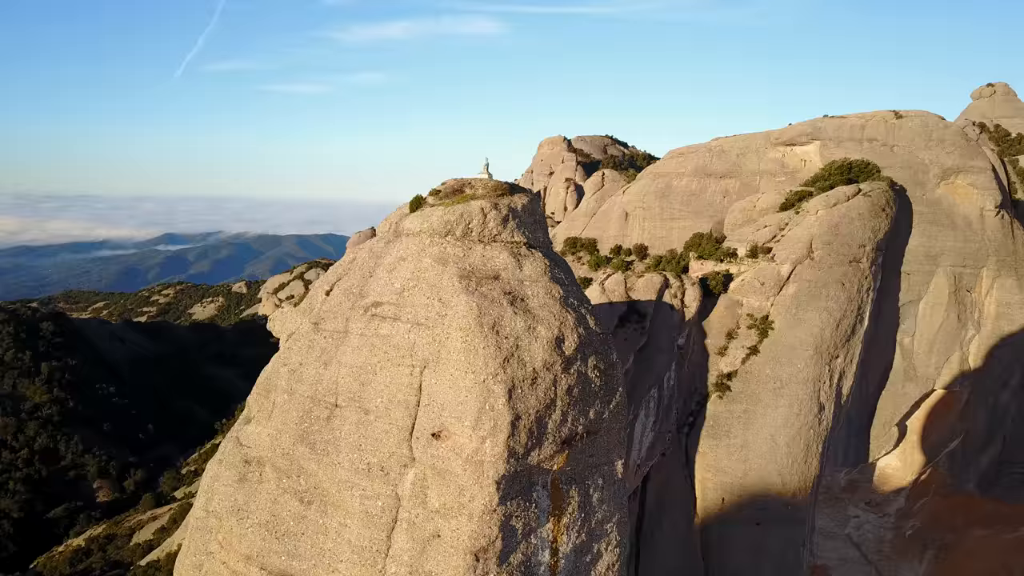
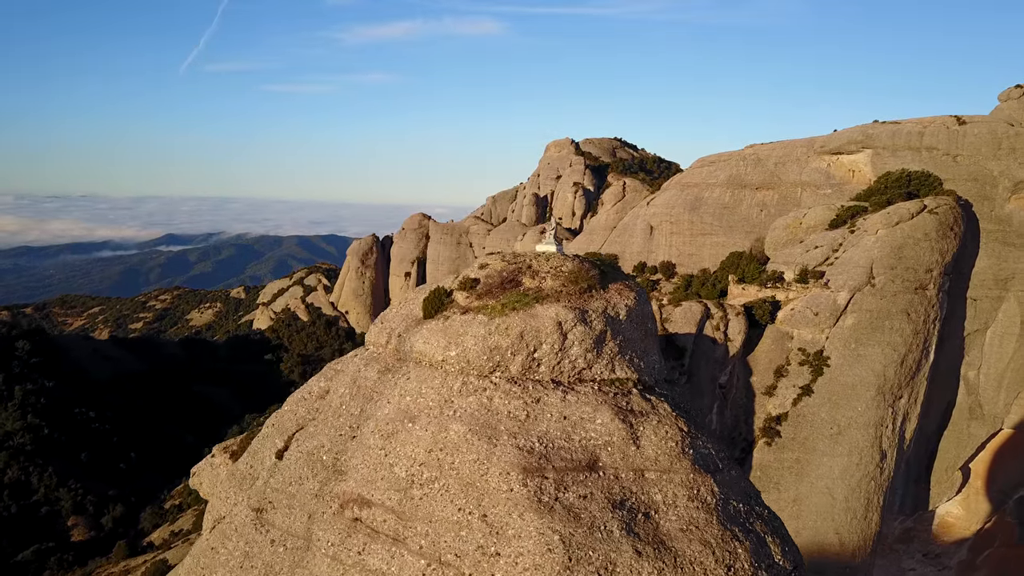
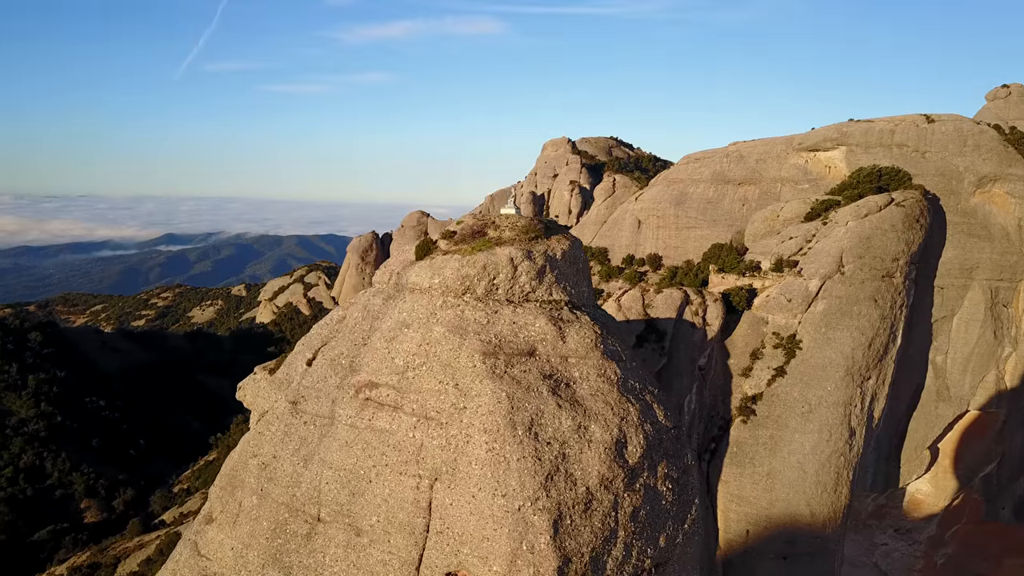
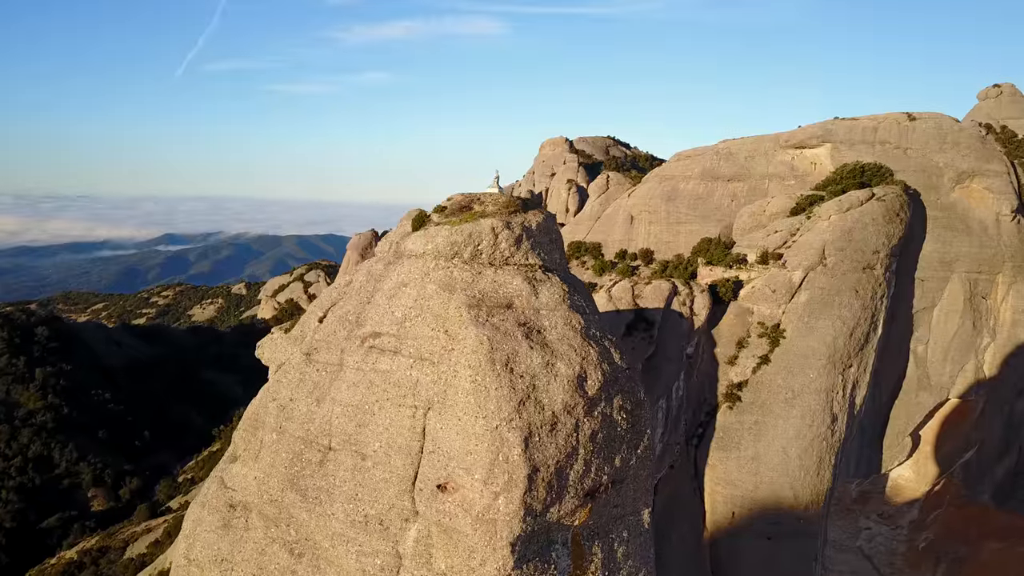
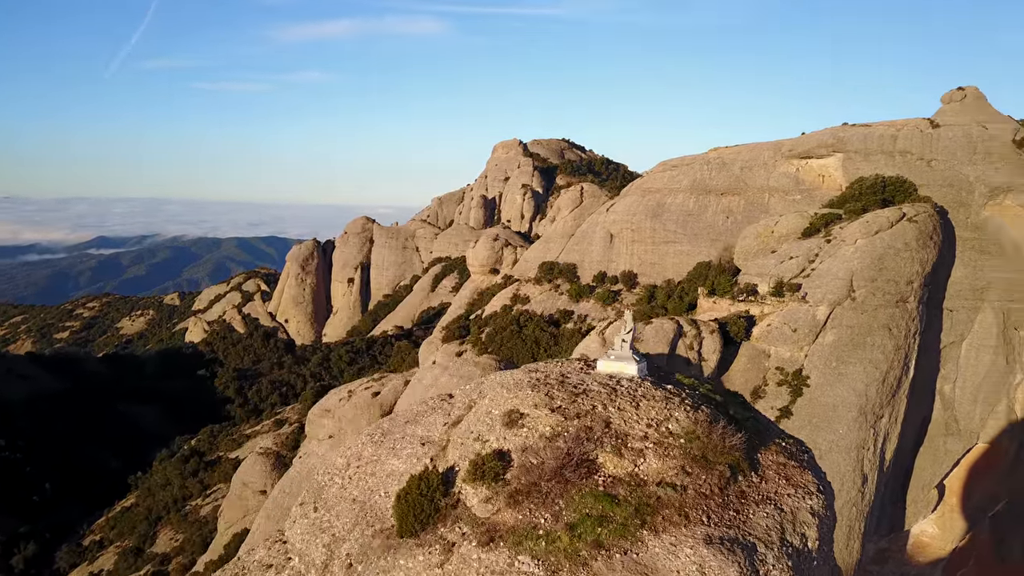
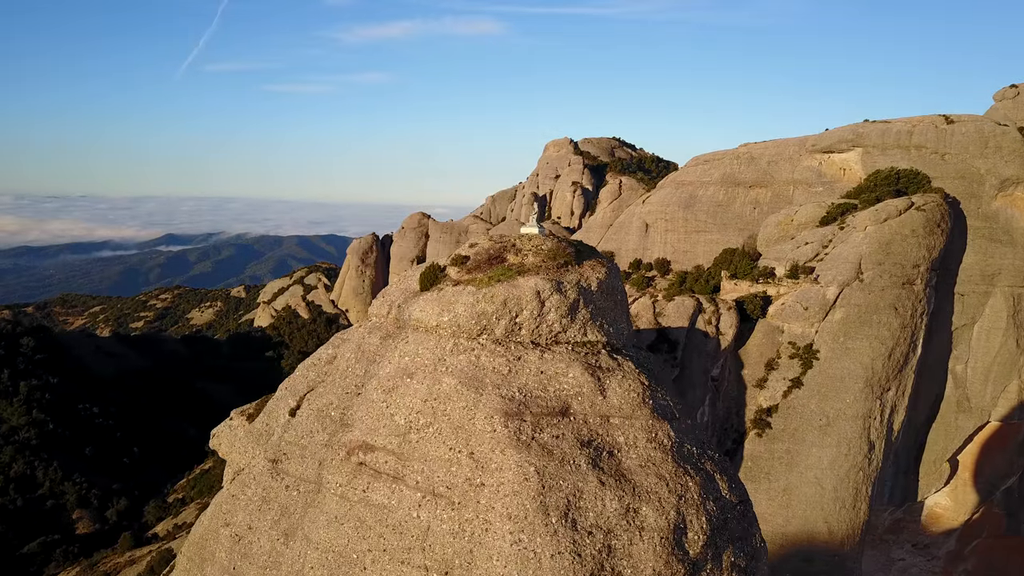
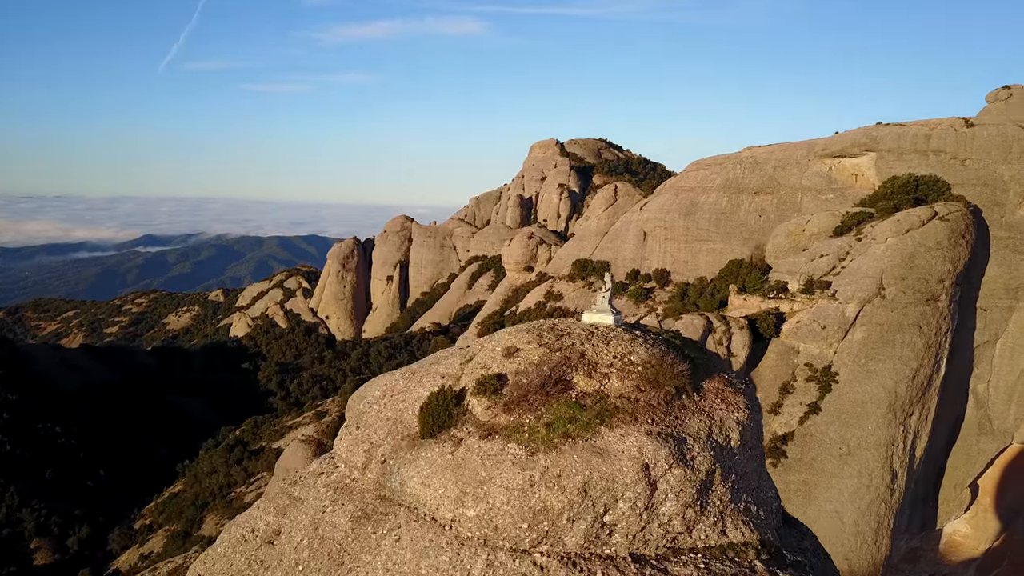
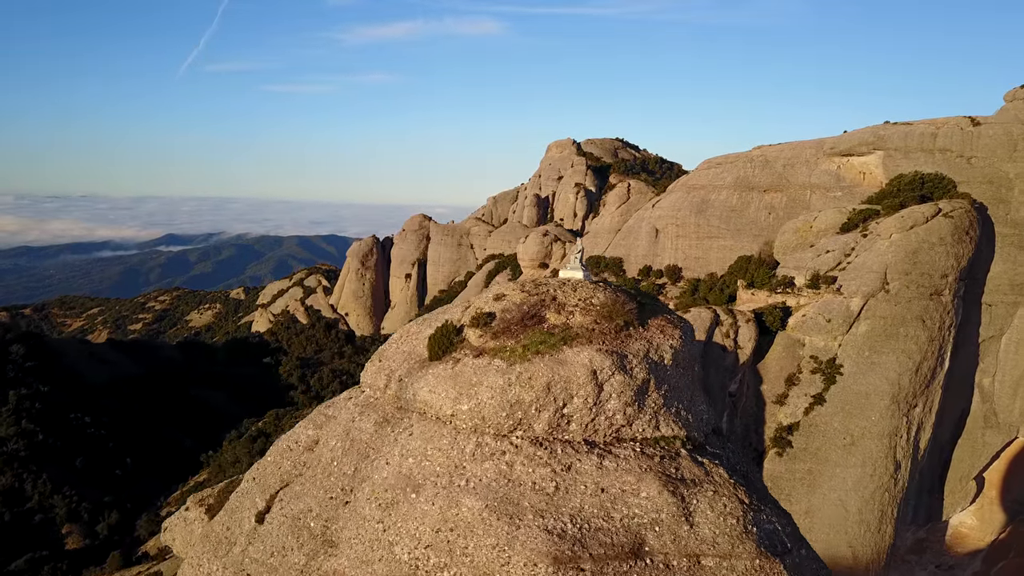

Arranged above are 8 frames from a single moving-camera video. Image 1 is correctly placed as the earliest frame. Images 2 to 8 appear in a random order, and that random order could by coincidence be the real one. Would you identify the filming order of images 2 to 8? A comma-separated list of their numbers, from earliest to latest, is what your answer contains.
4, 3, 6, 2, 8, 7, 5
